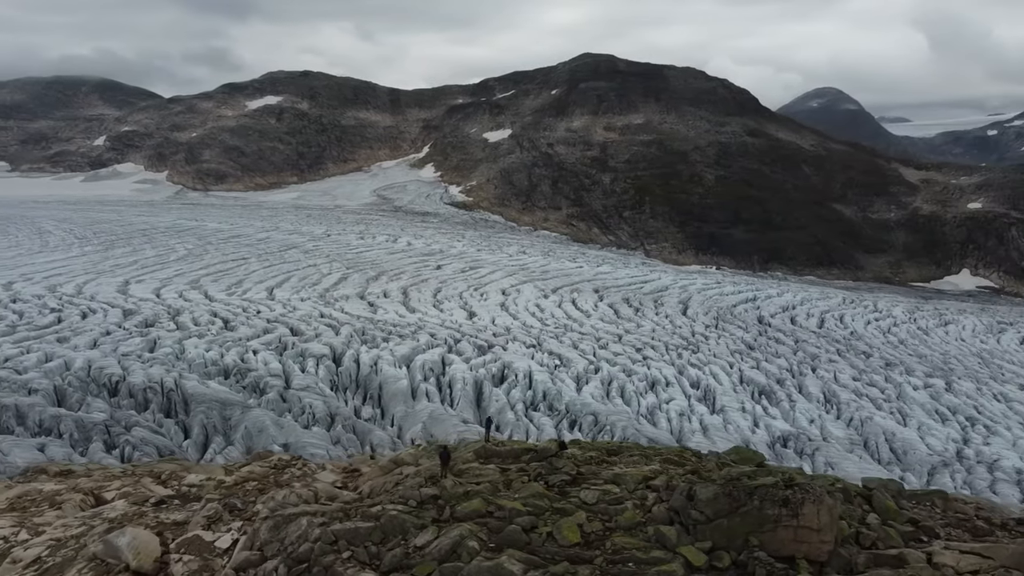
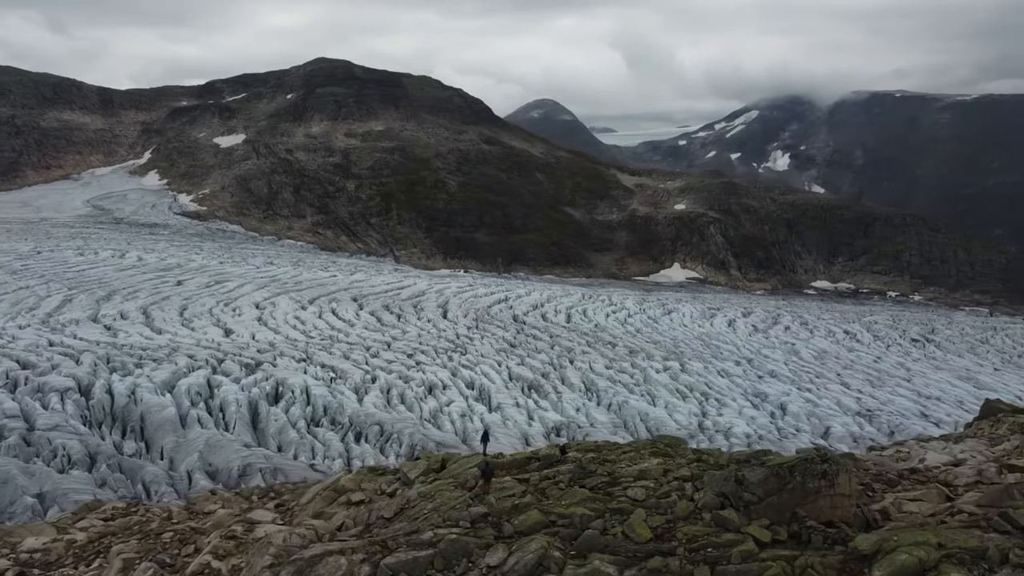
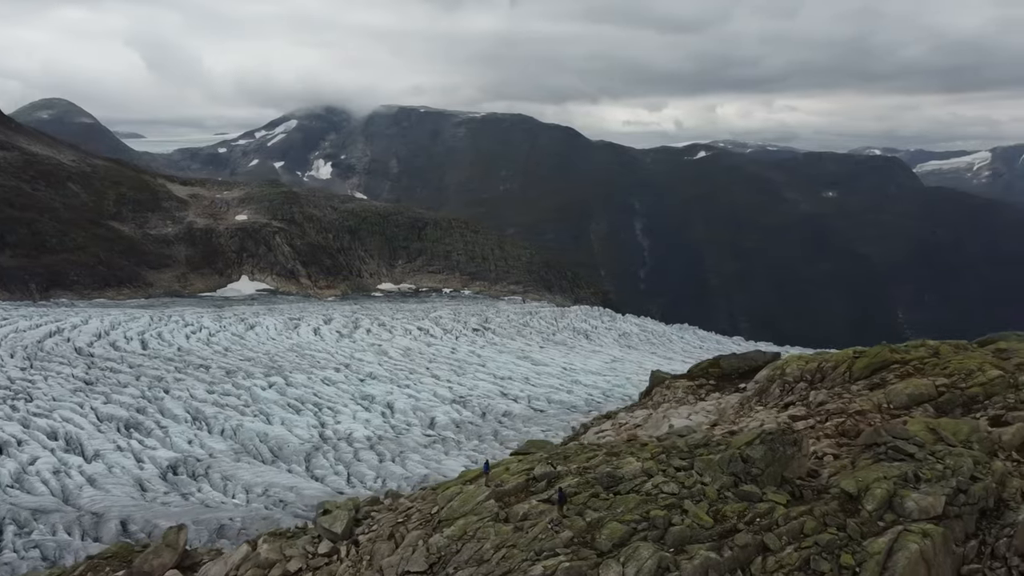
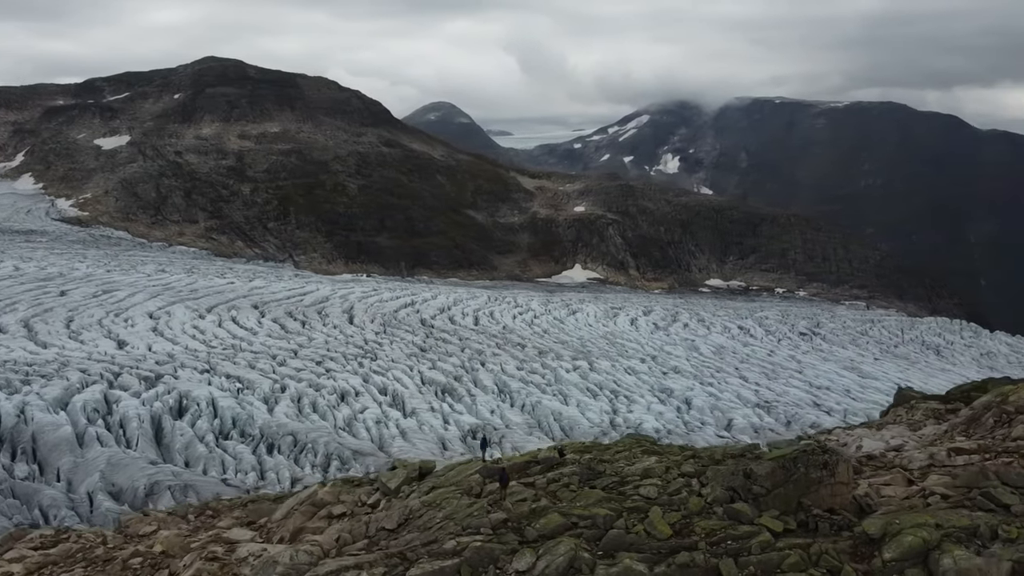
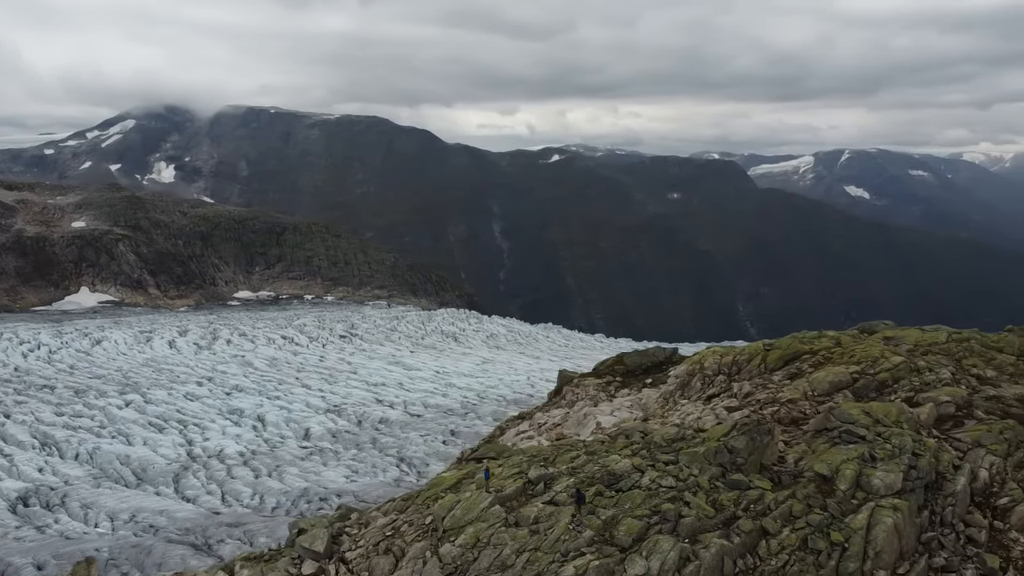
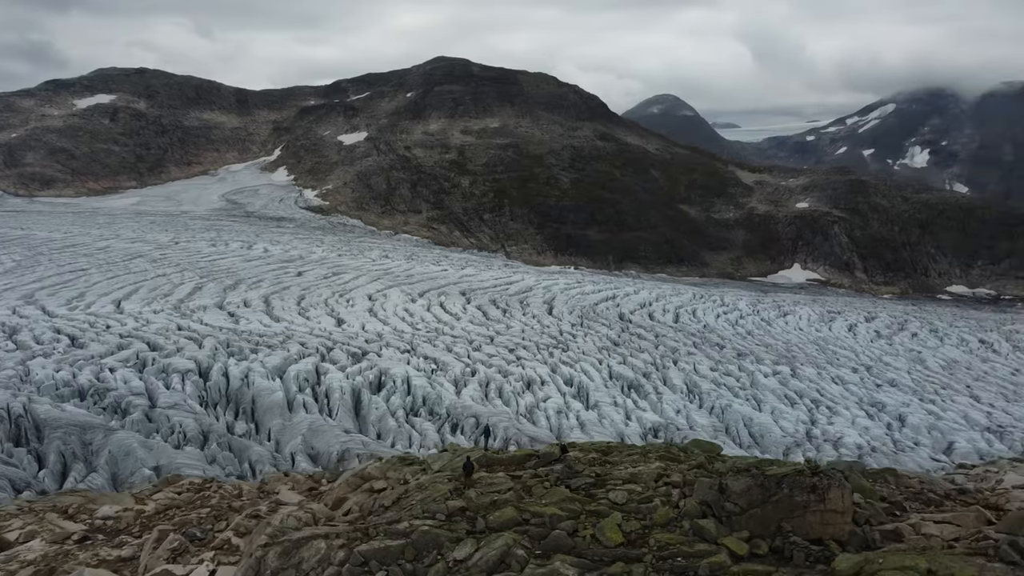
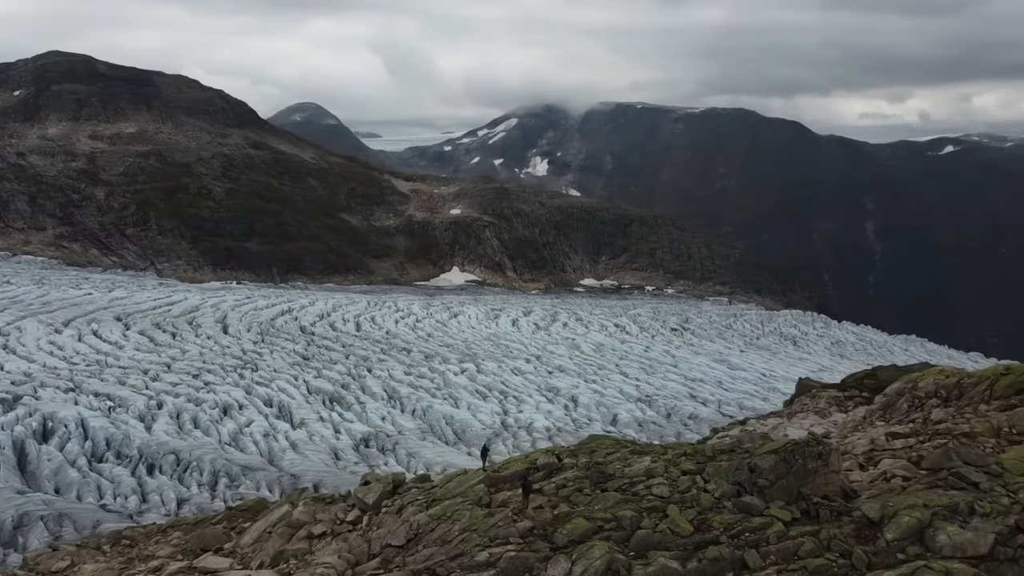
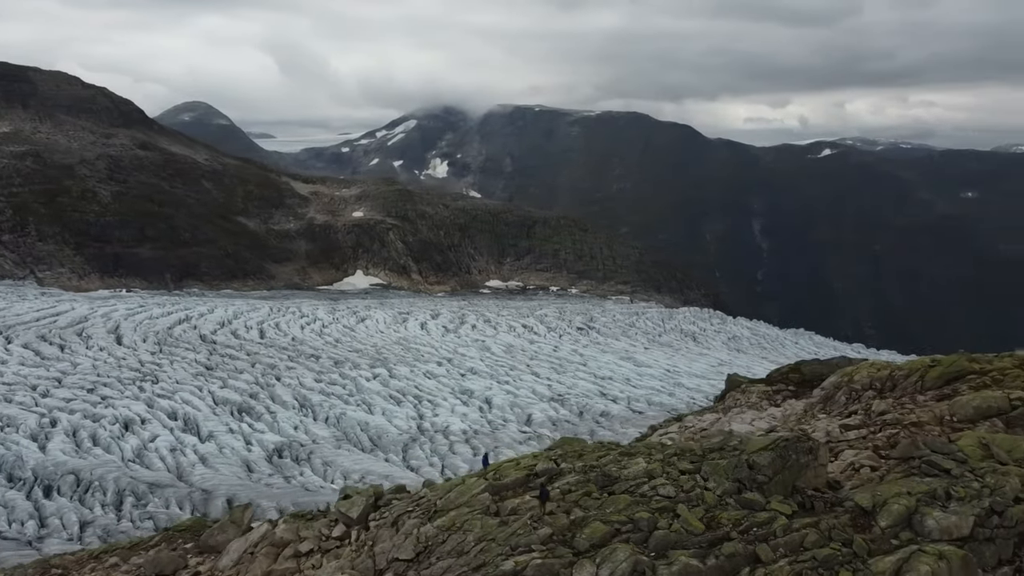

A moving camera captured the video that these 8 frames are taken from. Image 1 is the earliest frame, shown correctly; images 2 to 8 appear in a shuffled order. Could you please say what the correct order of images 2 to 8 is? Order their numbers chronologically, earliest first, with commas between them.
6, 2, 4, 7, 8, 3, 5
